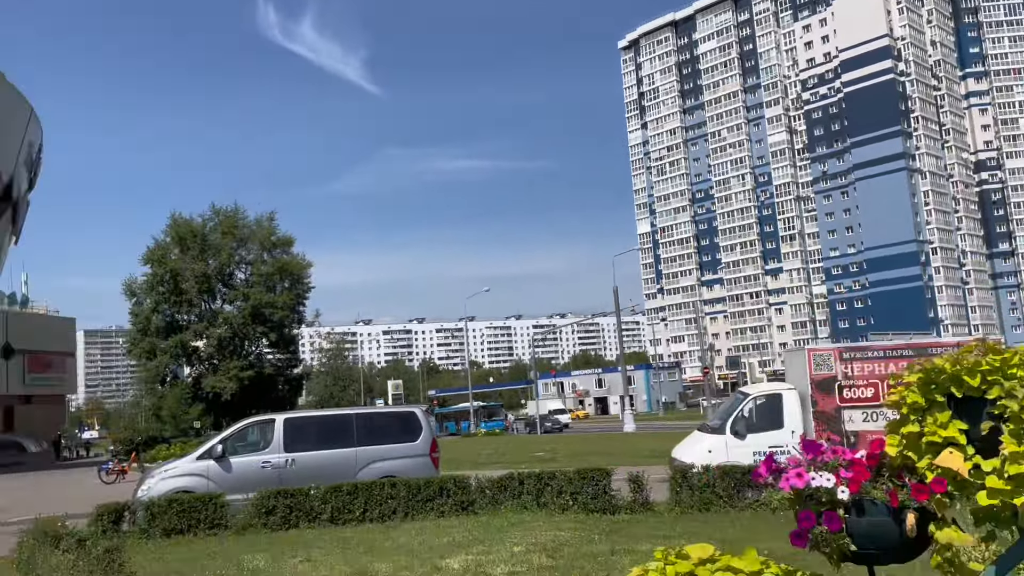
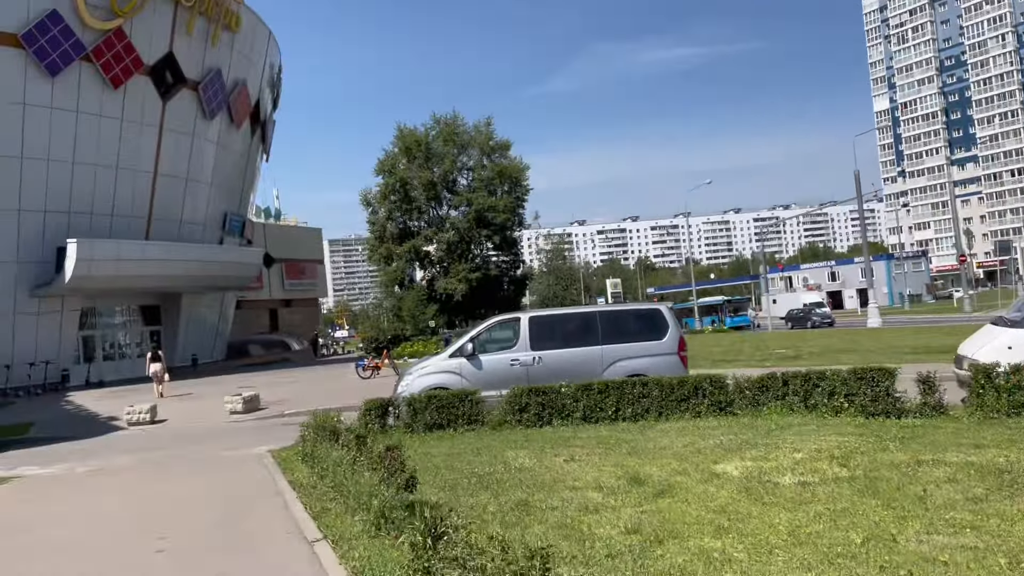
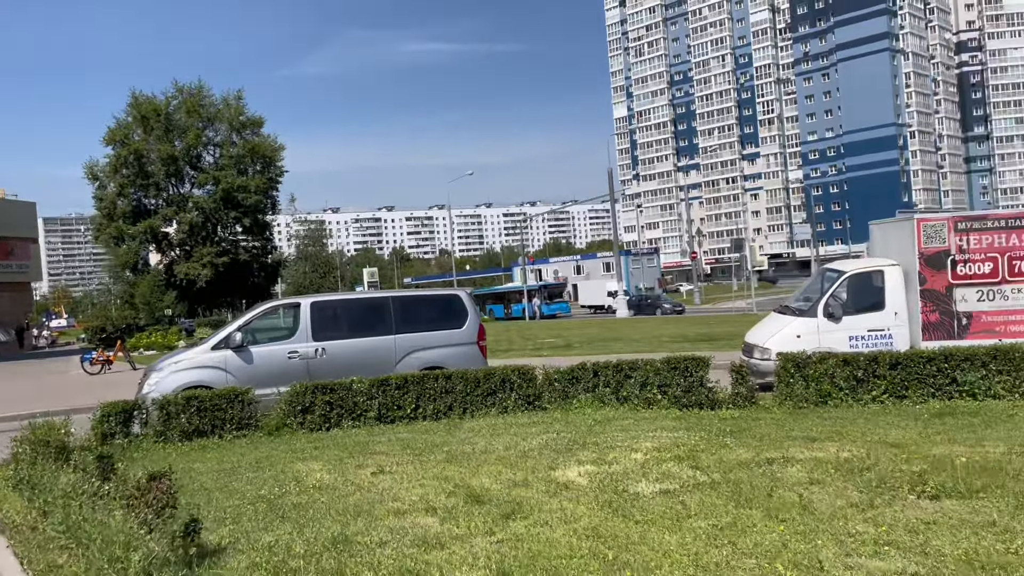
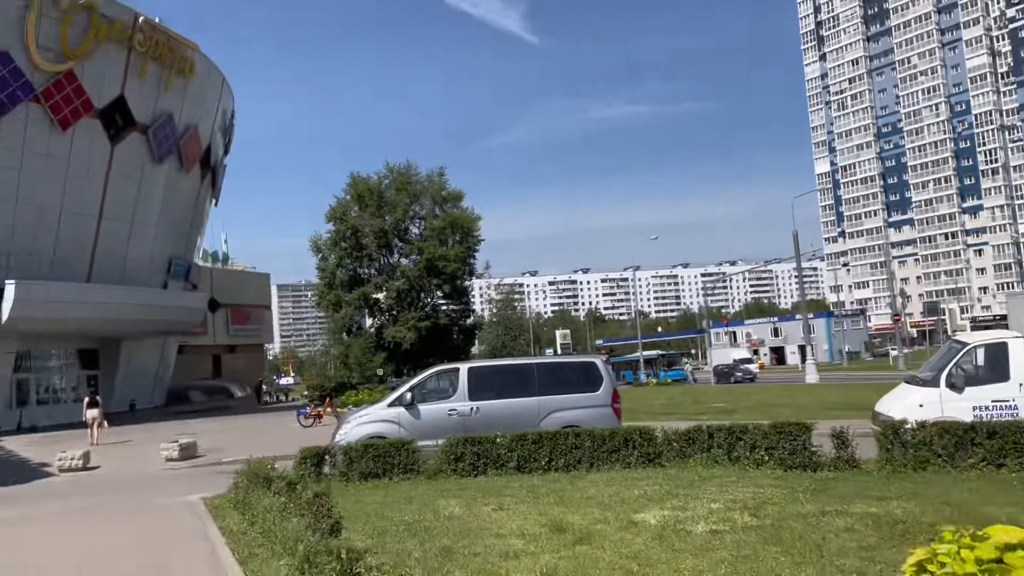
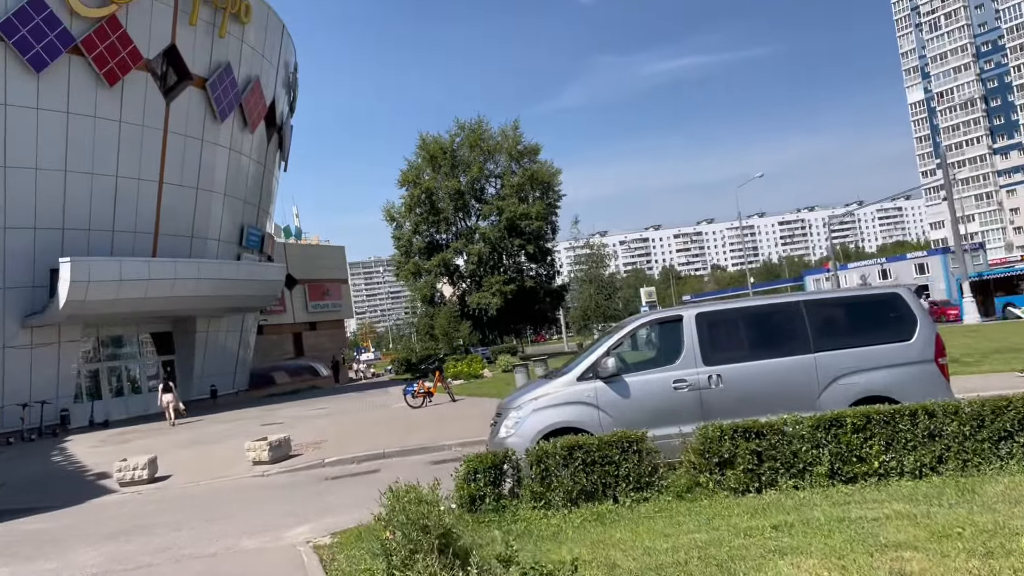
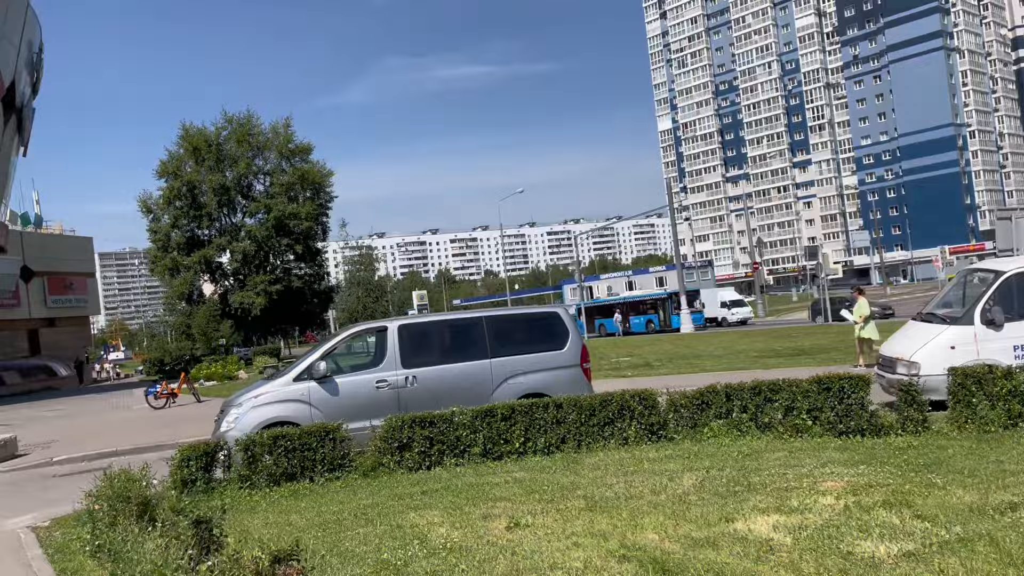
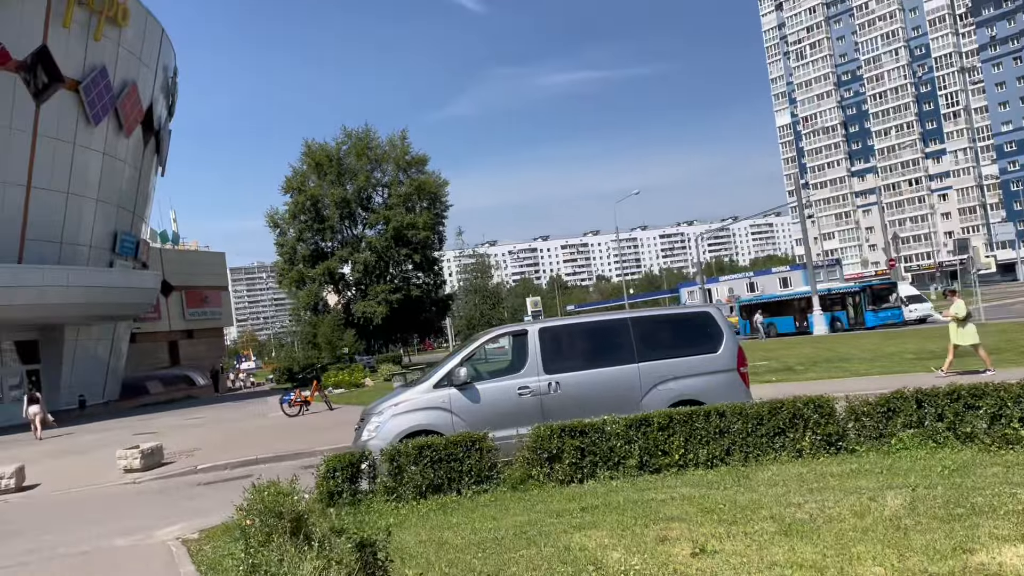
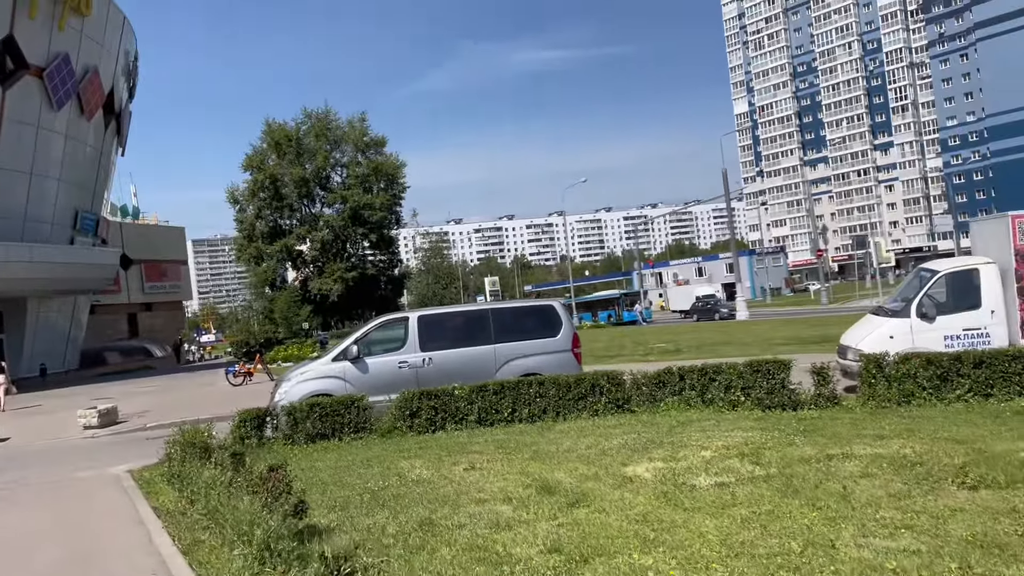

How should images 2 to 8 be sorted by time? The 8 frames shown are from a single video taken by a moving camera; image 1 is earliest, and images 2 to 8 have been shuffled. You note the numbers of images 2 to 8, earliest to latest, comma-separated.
4, 2, 8, 3, 6, 7, 5
